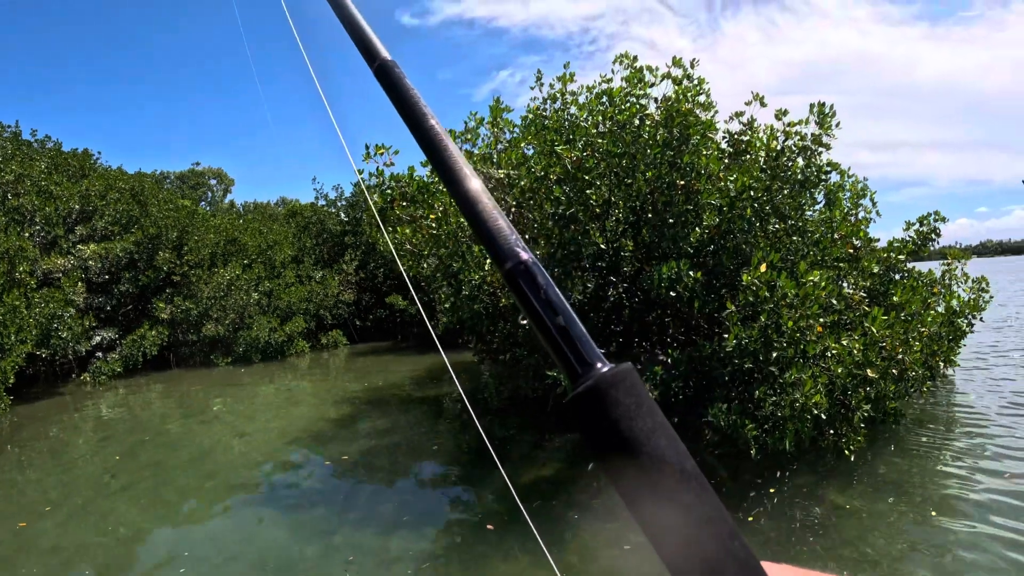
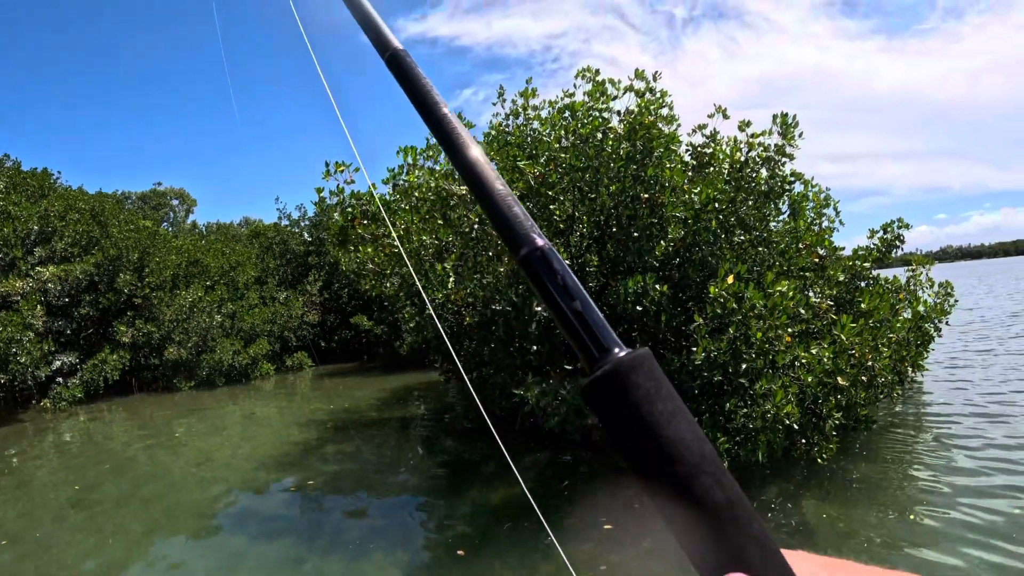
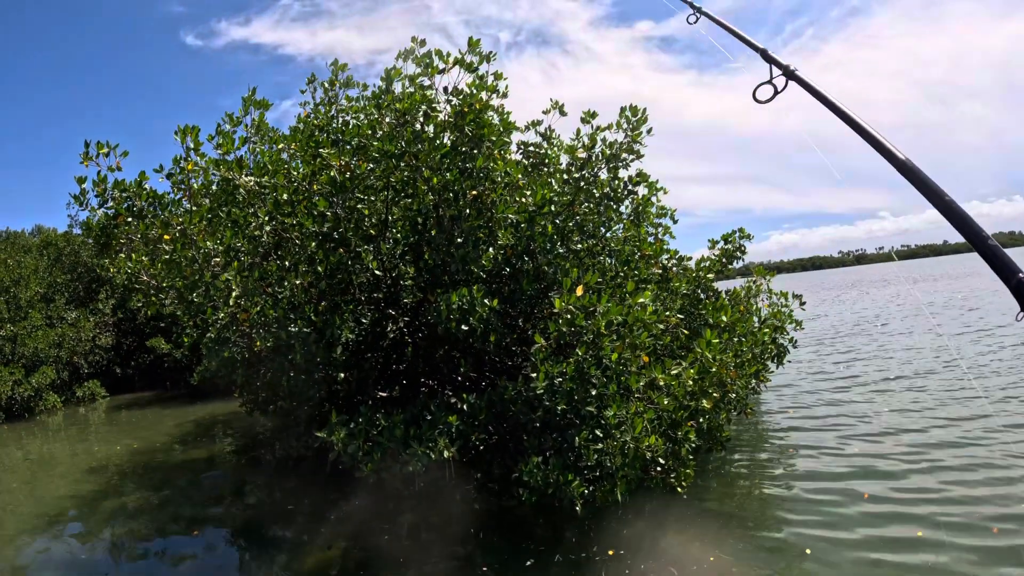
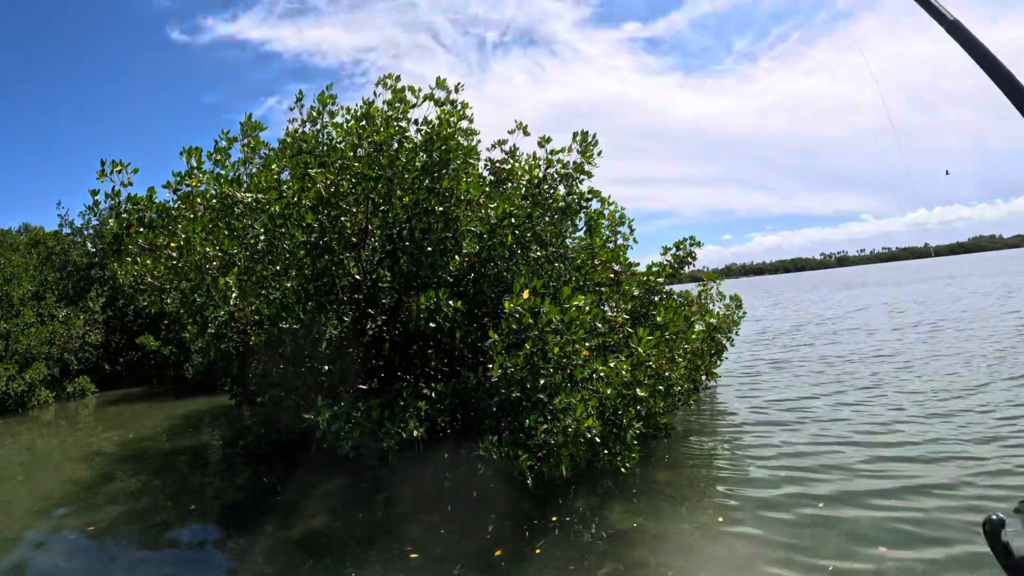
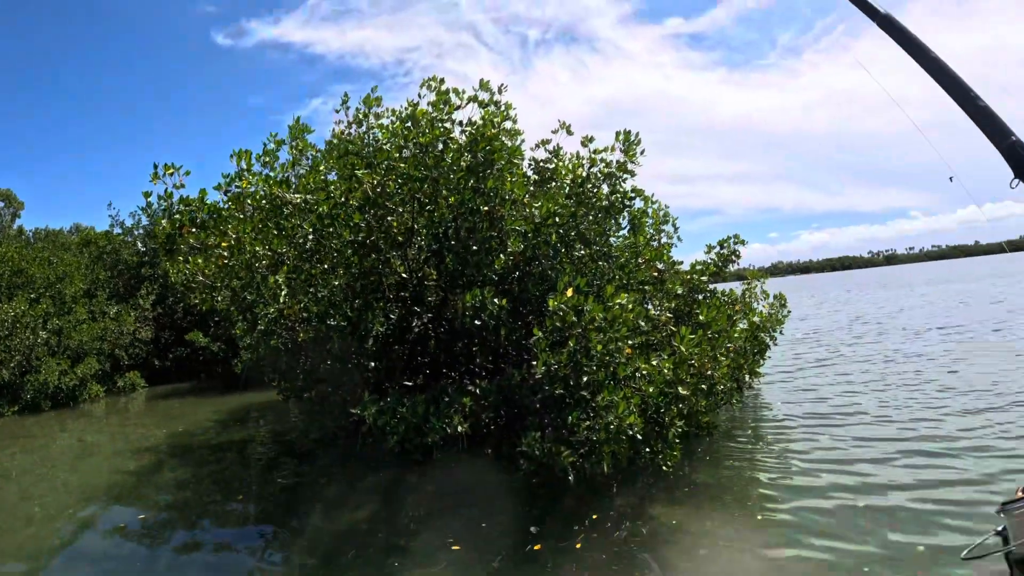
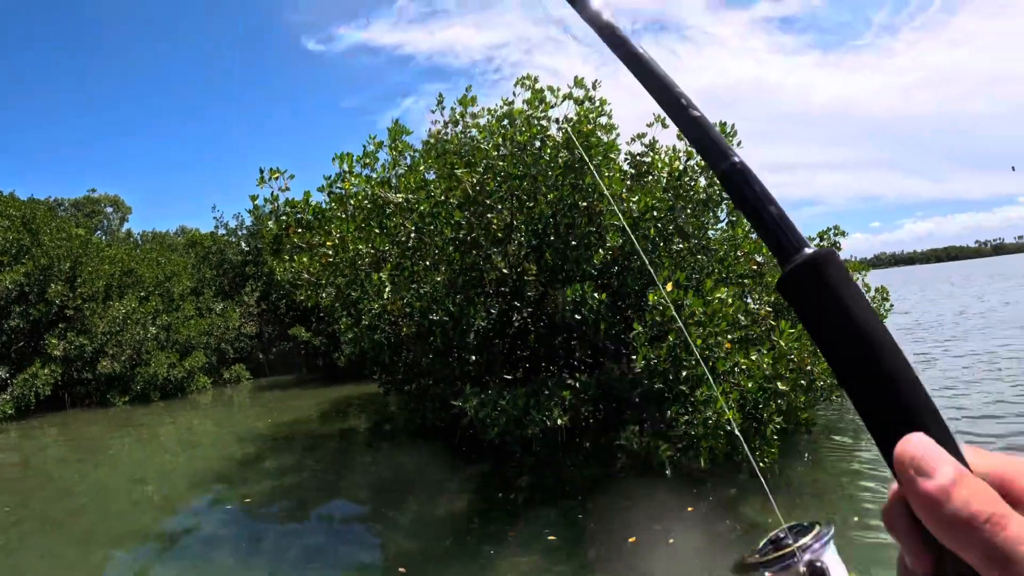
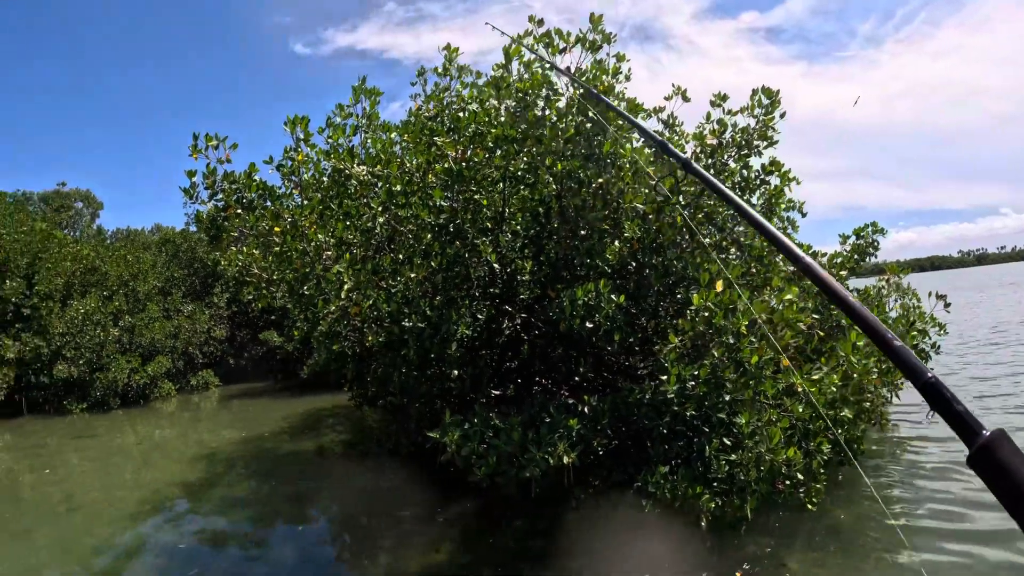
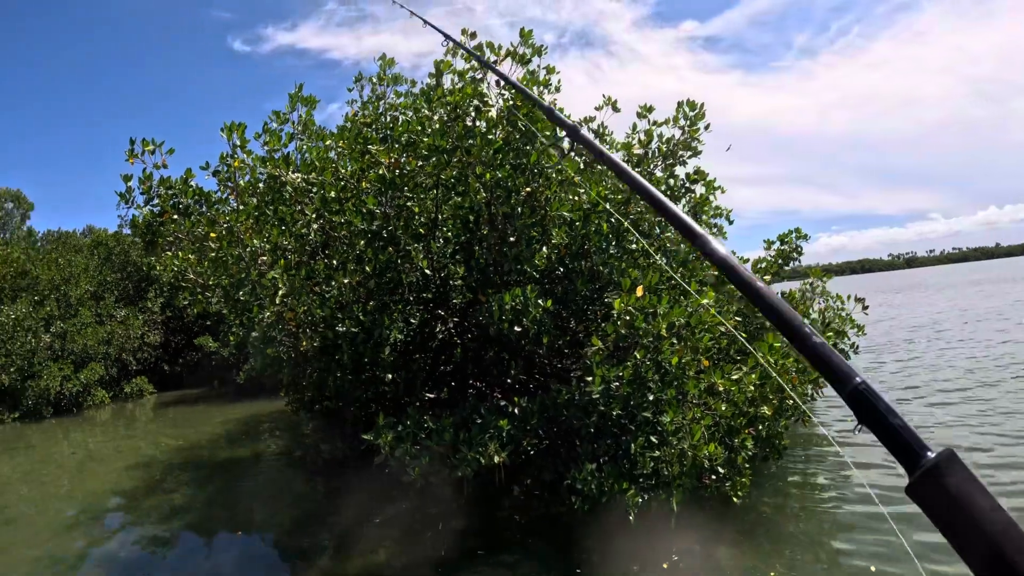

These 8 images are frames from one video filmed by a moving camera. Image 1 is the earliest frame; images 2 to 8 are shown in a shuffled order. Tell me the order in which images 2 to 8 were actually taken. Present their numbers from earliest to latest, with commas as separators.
2, 6, 5, 4, 3, 8, 7
